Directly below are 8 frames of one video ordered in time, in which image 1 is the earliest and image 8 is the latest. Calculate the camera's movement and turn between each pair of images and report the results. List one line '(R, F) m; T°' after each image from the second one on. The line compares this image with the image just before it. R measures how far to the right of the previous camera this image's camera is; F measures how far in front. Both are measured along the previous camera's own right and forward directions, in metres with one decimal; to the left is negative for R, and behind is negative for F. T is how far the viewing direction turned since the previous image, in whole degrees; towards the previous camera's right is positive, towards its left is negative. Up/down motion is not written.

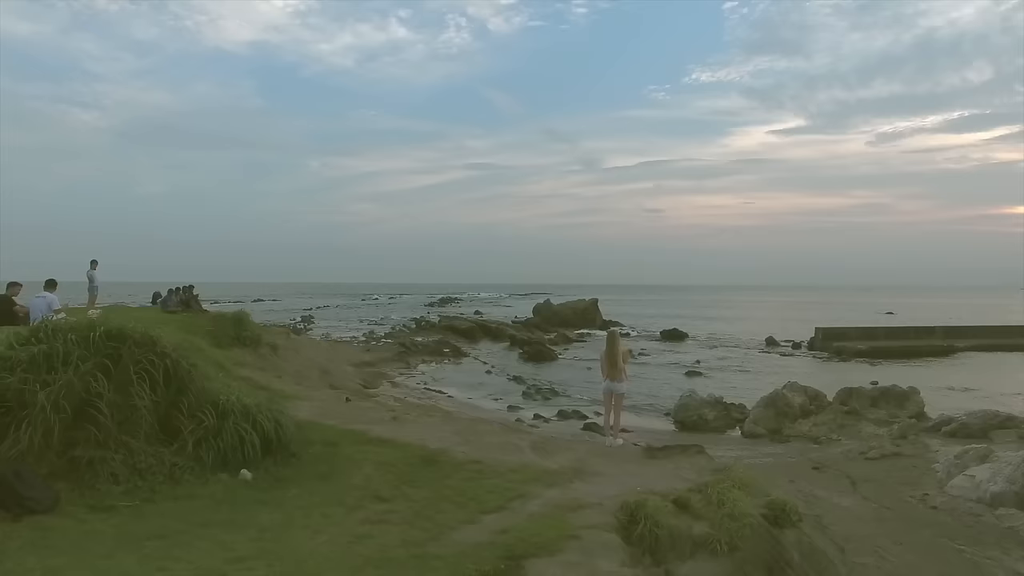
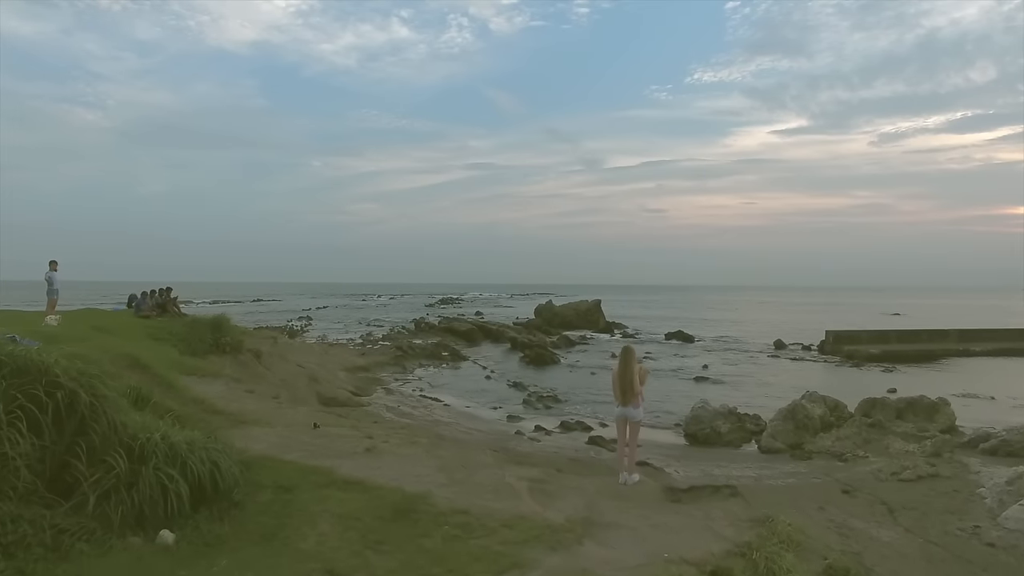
(0.0, +0.9) m; 0°
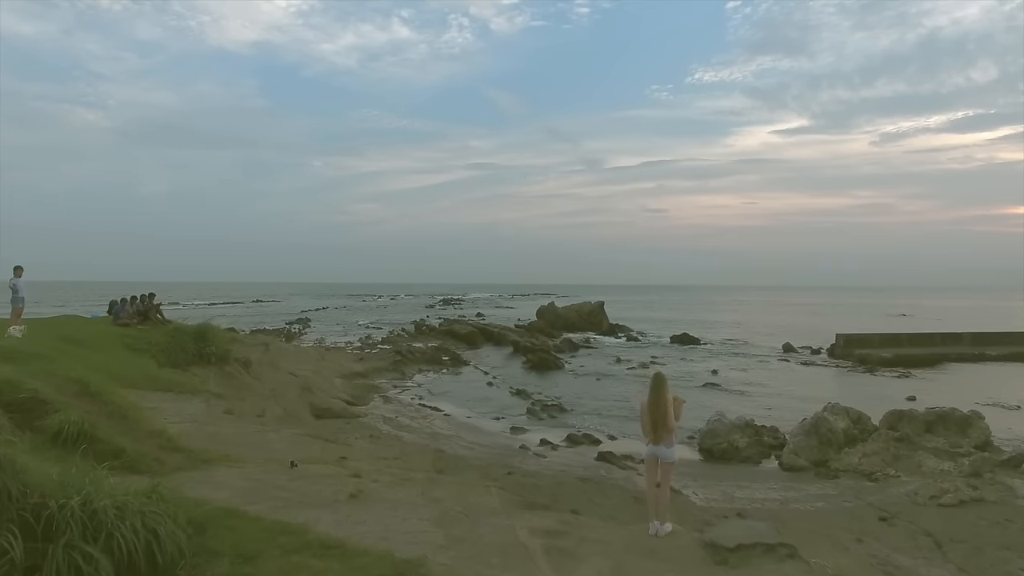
(-0.1, +0.8) m; 0°
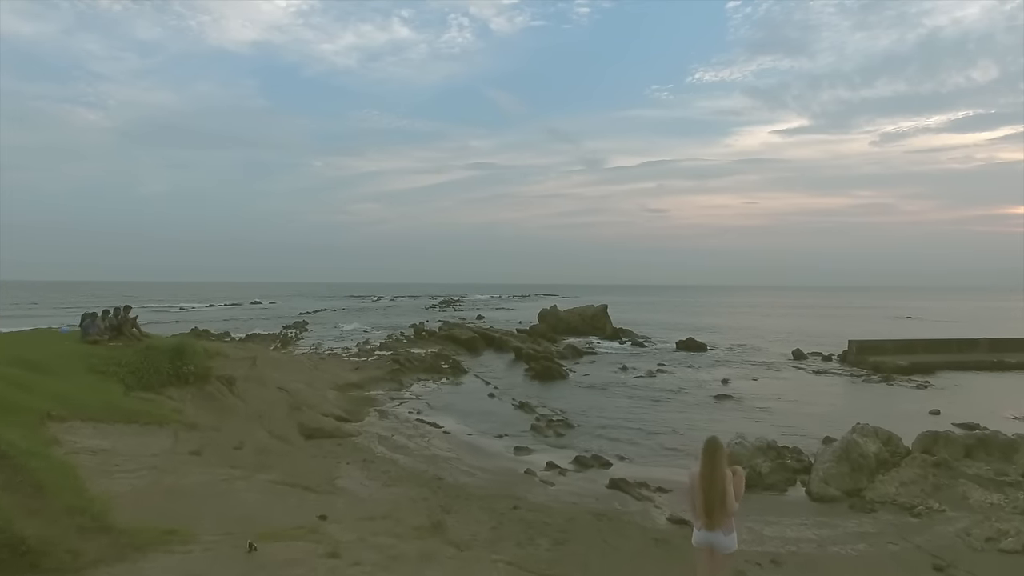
(-0.1, +1.0) m; 0°
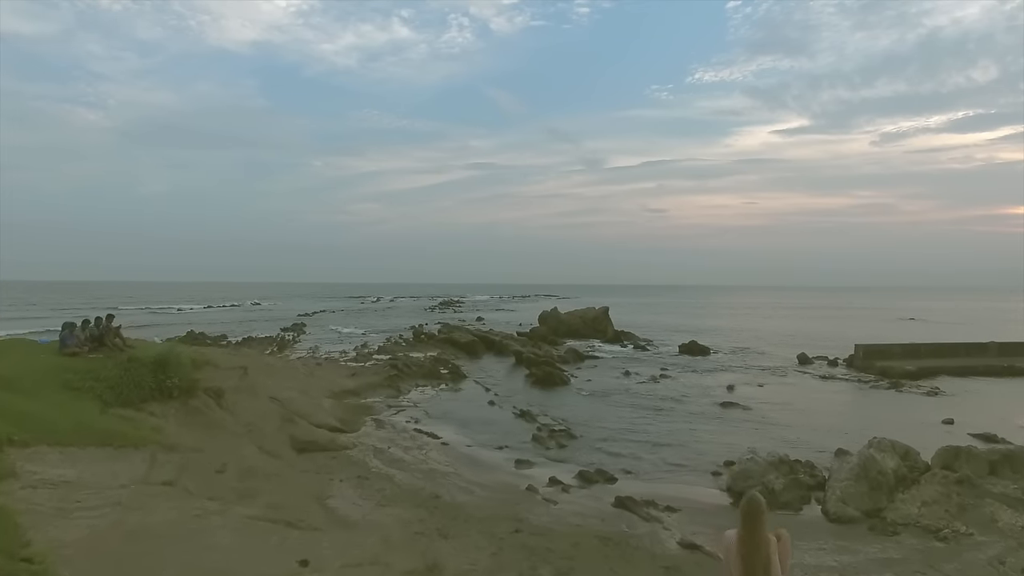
(0.0, +0.5) m; 0°
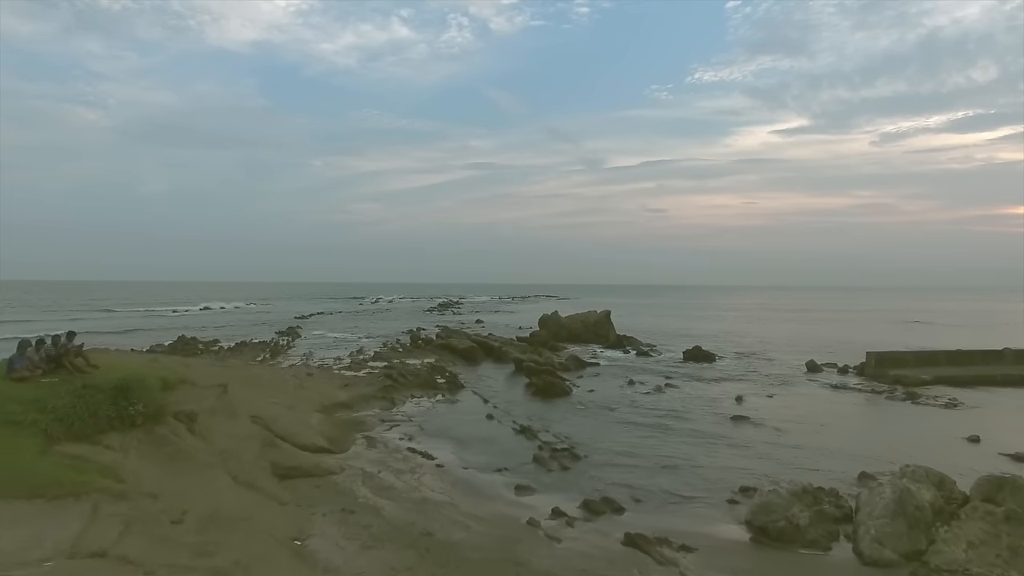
(0.0, +1.0) m; 0°
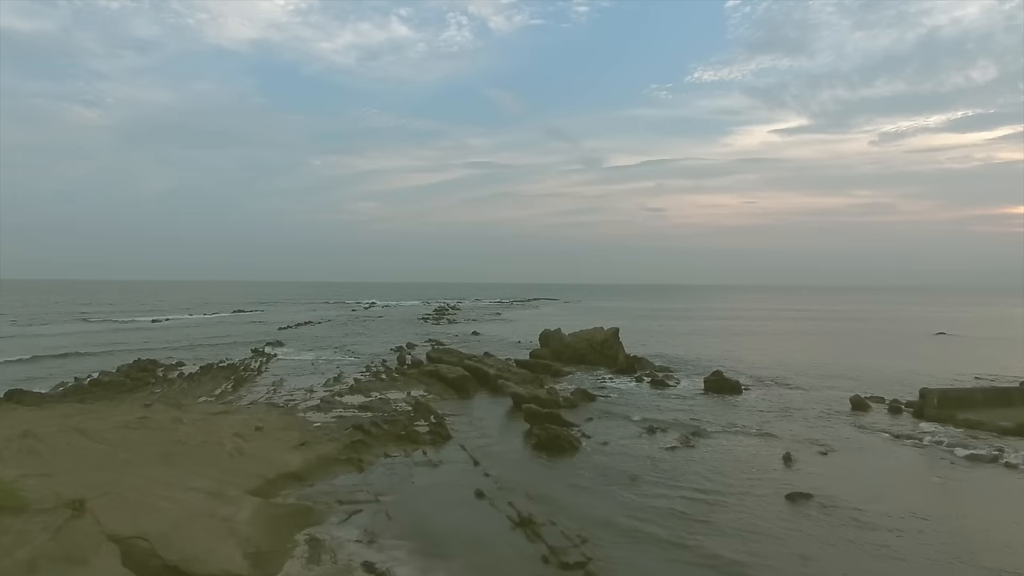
(+0.1, +4.2) m; 0°
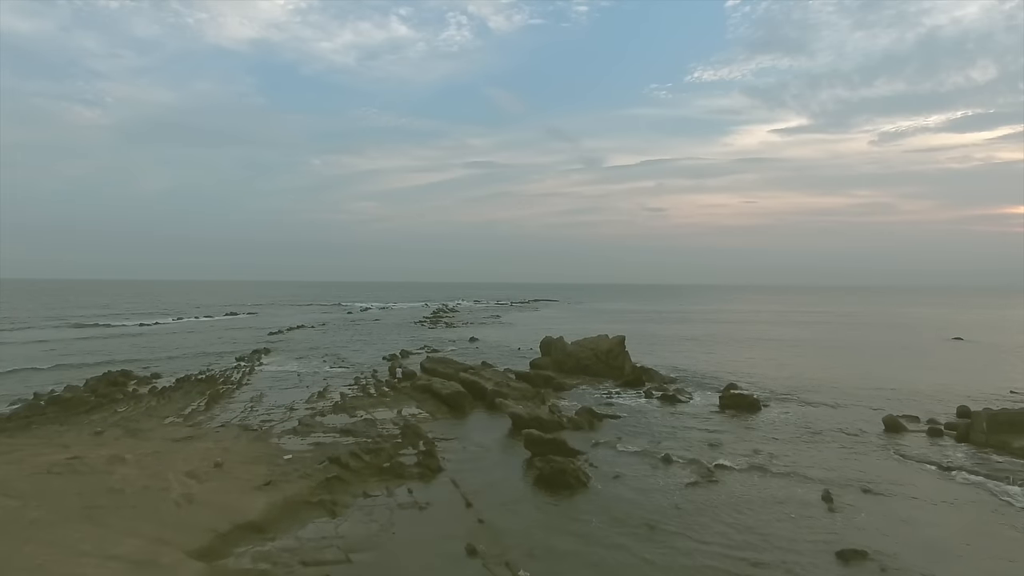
(0.0, +2.4) m; 0°
